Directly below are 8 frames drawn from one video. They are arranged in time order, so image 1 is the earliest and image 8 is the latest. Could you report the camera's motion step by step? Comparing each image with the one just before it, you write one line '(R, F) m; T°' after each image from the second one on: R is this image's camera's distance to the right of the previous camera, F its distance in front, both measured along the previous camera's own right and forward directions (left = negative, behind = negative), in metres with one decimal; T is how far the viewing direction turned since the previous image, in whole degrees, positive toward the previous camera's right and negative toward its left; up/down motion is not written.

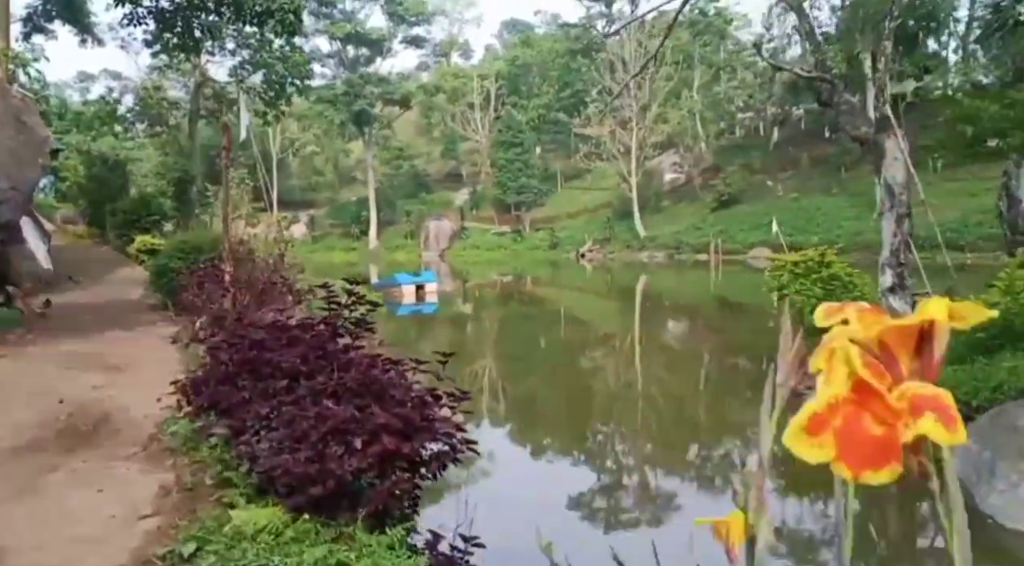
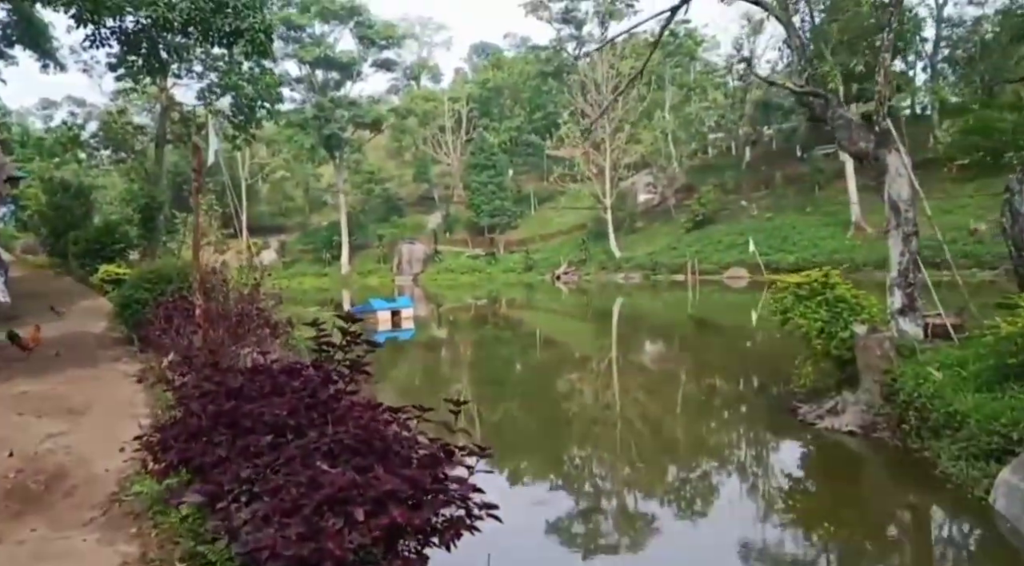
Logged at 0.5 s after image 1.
(-0.1, +0.3) m; +2°
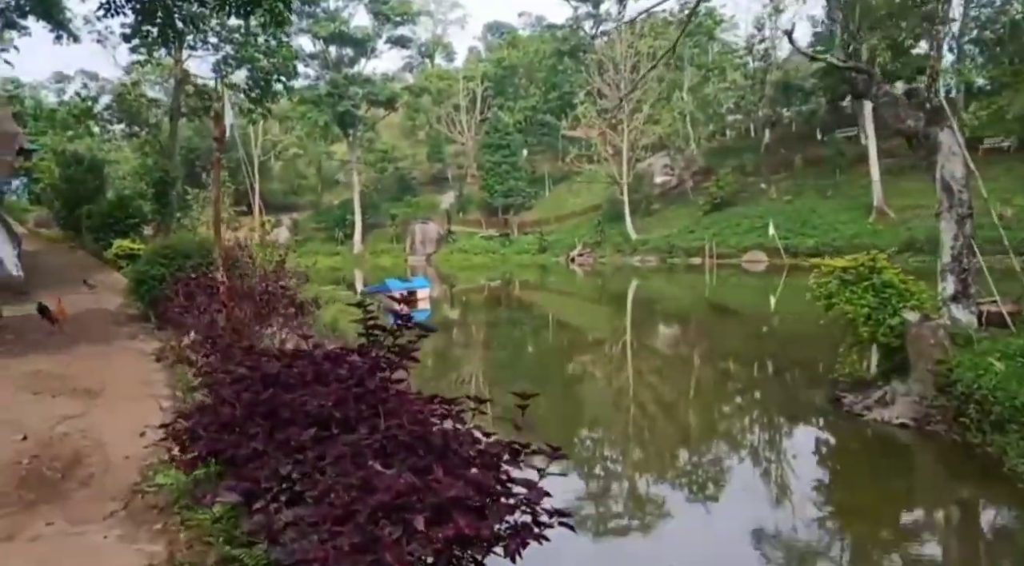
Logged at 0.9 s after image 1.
(-0.1, +0.2) m; -1°
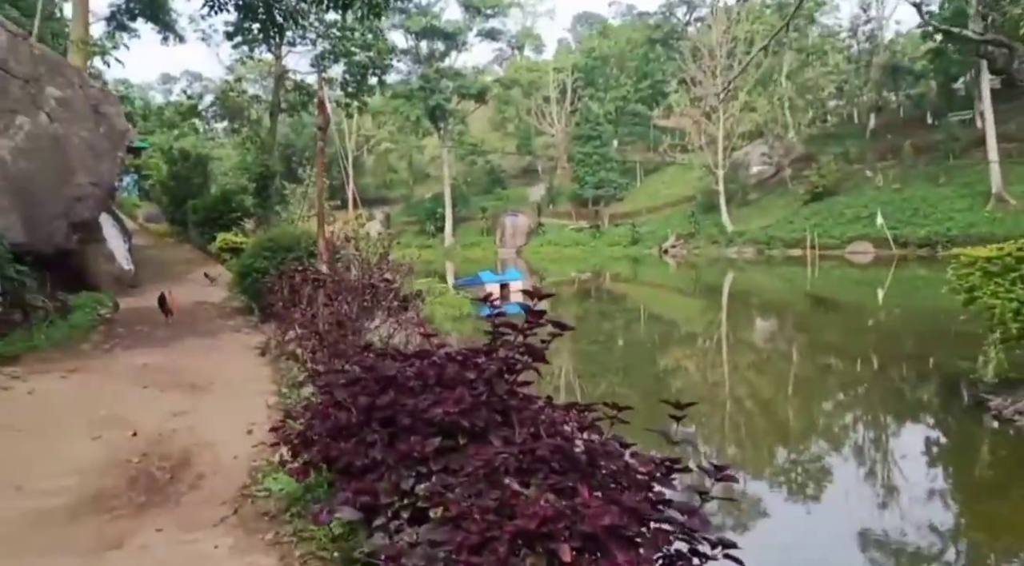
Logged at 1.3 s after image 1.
(-0.1, +0.2) m; -6°
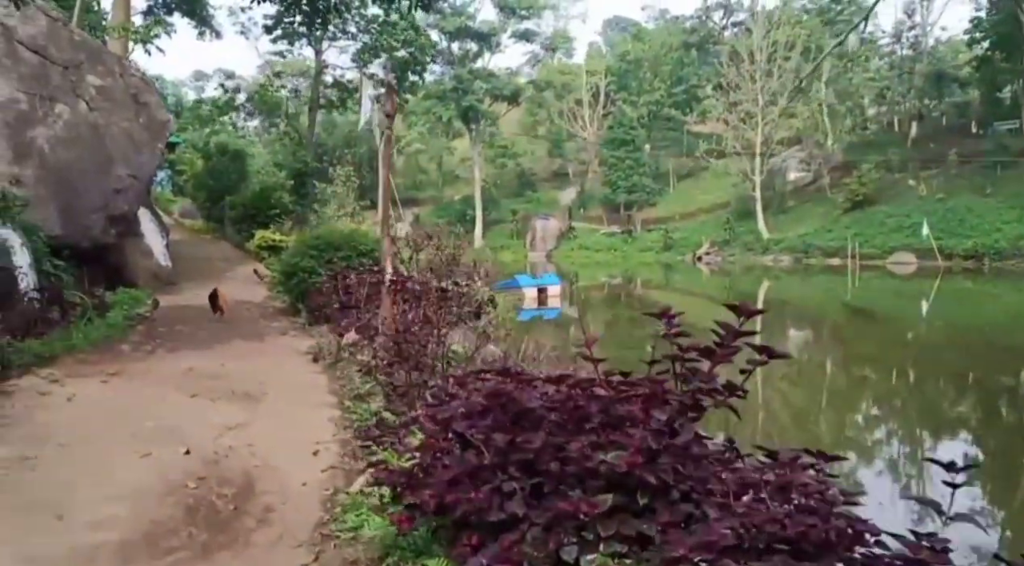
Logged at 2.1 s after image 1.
(-0.2, +0.3) m; -2°
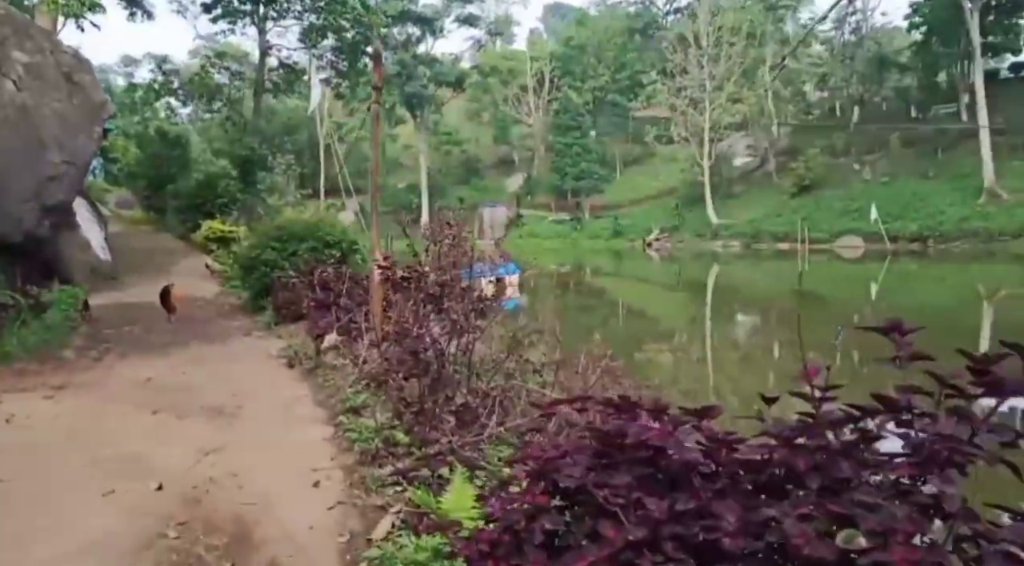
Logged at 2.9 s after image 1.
(-0.2, +0.4) m; +4°
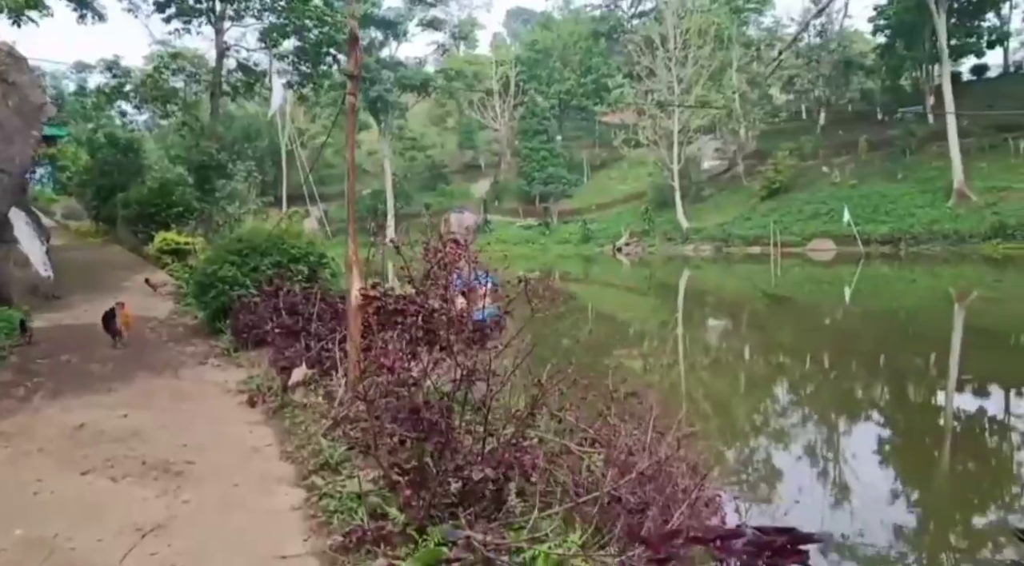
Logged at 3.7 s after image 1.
(-0.1, +0.4) m; +2°
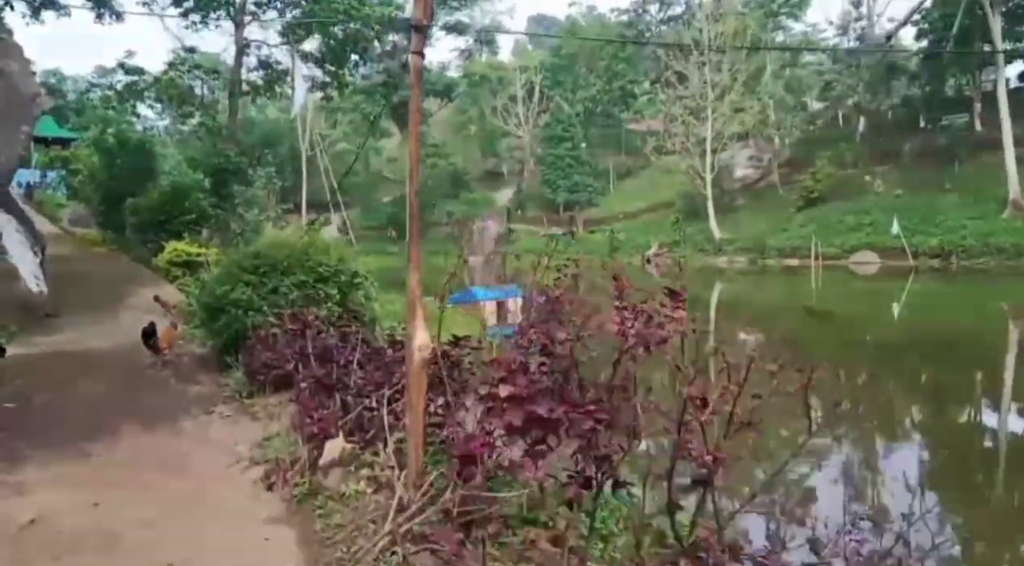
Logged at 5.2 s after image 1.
(-0.3, +0.8) m; -1°
